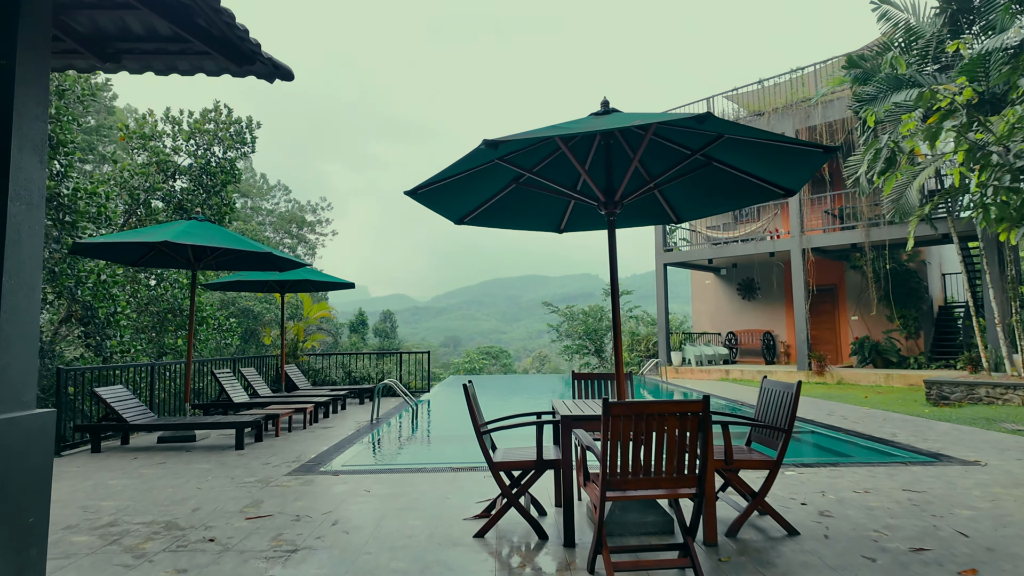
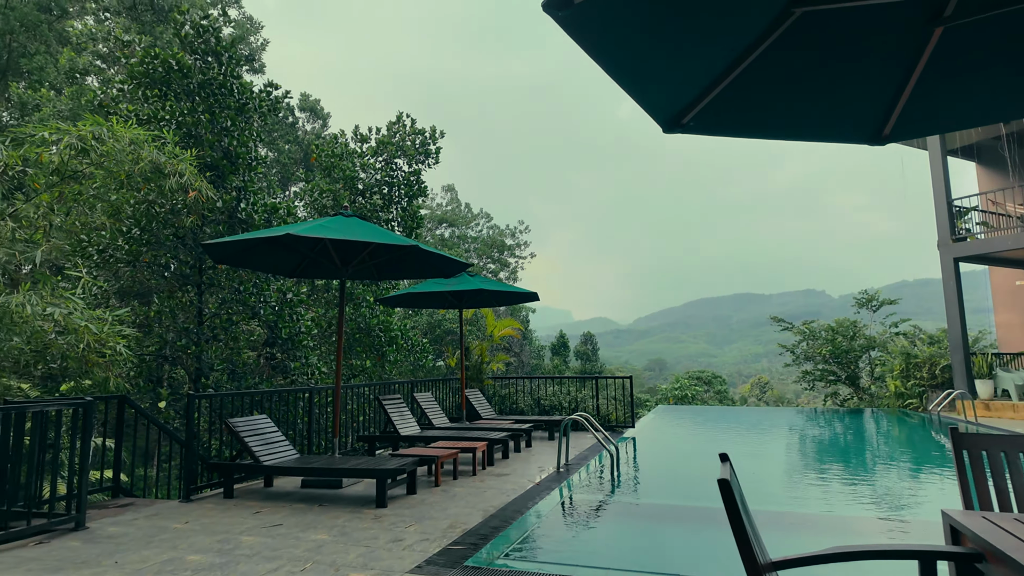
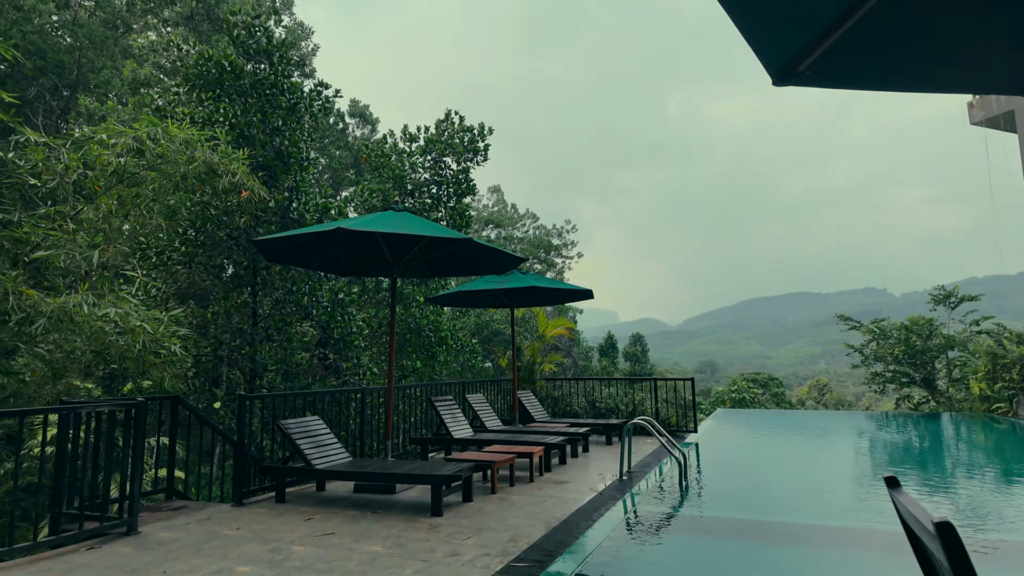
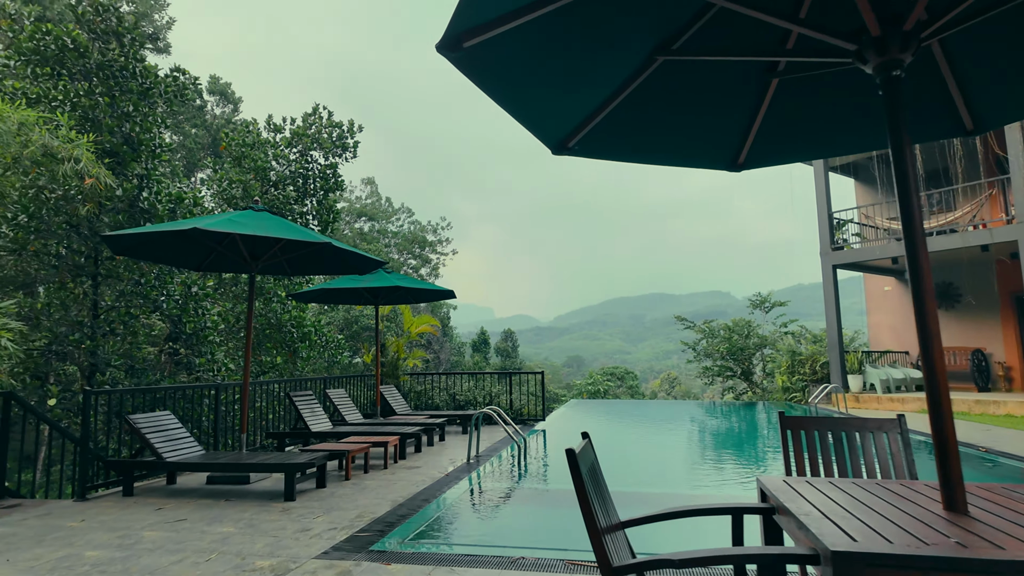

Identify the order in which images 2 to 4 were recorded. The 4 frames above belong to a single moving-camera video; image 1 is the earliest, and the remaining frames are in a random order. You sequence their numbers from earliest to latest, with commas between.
4, 2, 3
